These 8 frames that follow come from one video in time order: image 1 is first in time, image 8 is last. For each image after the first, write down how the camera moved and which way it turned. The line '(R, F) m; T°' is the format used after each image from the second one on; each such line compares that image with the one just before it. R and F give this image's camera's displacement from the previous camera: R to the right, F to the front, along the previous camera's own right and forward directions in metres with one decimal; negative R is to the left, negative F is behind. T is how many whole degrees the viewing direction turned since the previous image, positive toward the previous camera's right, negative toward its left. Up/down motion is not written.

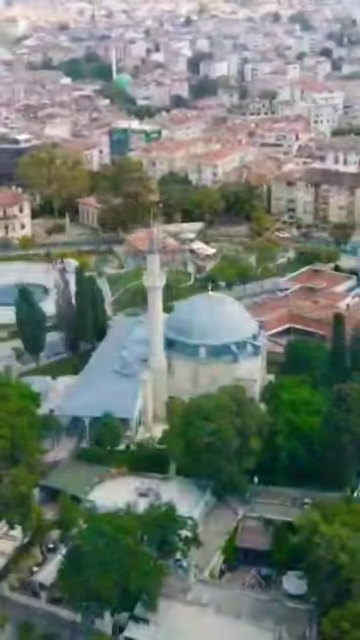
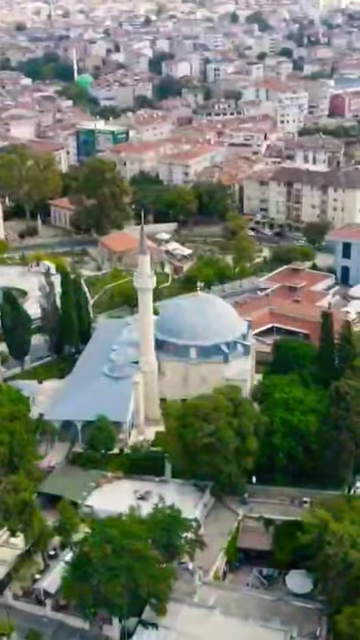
(-1.1, +0.2) m; +3°
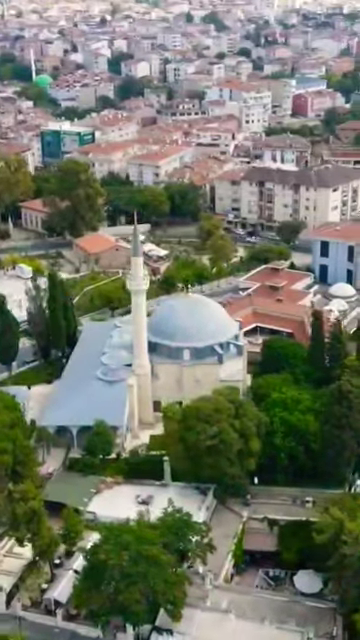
(-1.2, +0.2) m; +3°
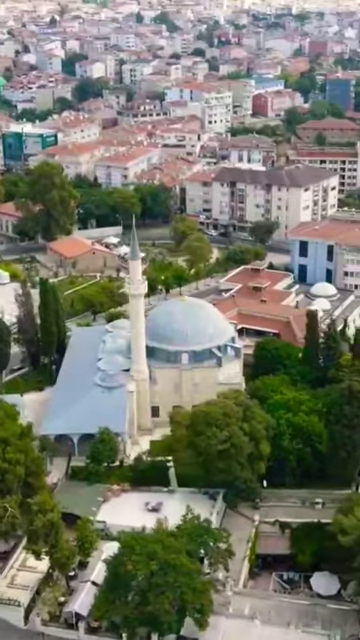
(-1.6, +0.3) m; +4°
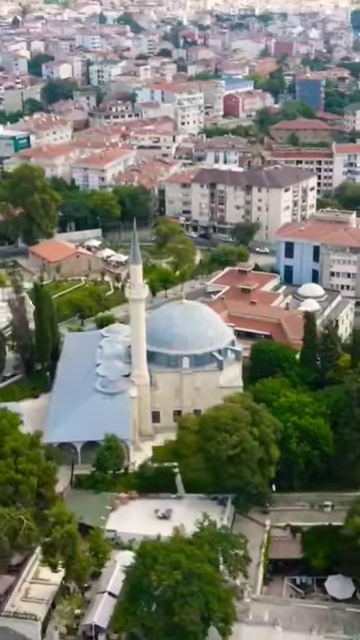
(-1.2, +0.3) m; +3°
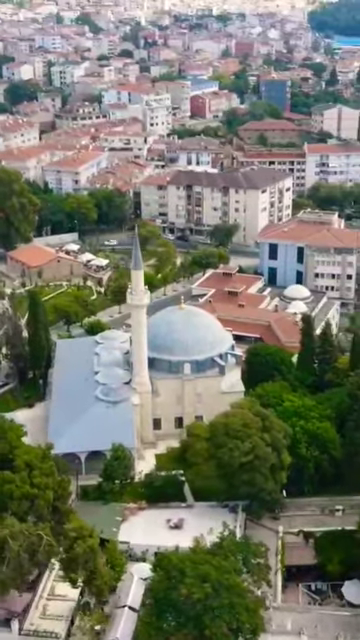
(-1.4, +0.4) m; +3°
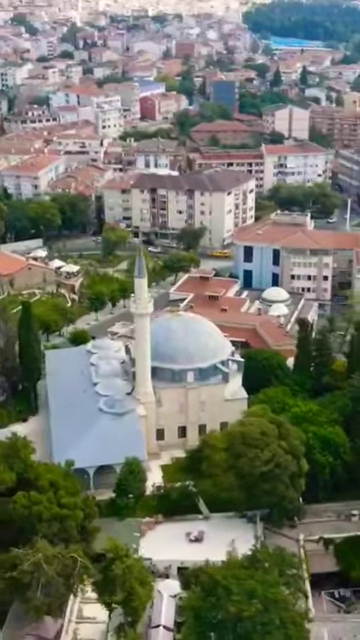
(-2.1, +0.6) m; +5°
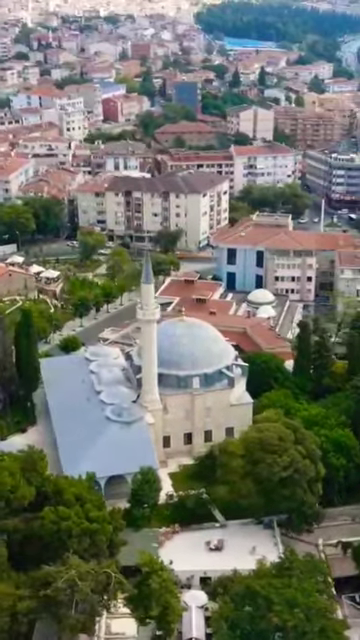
(-1.7, +0.4) m; +4°
